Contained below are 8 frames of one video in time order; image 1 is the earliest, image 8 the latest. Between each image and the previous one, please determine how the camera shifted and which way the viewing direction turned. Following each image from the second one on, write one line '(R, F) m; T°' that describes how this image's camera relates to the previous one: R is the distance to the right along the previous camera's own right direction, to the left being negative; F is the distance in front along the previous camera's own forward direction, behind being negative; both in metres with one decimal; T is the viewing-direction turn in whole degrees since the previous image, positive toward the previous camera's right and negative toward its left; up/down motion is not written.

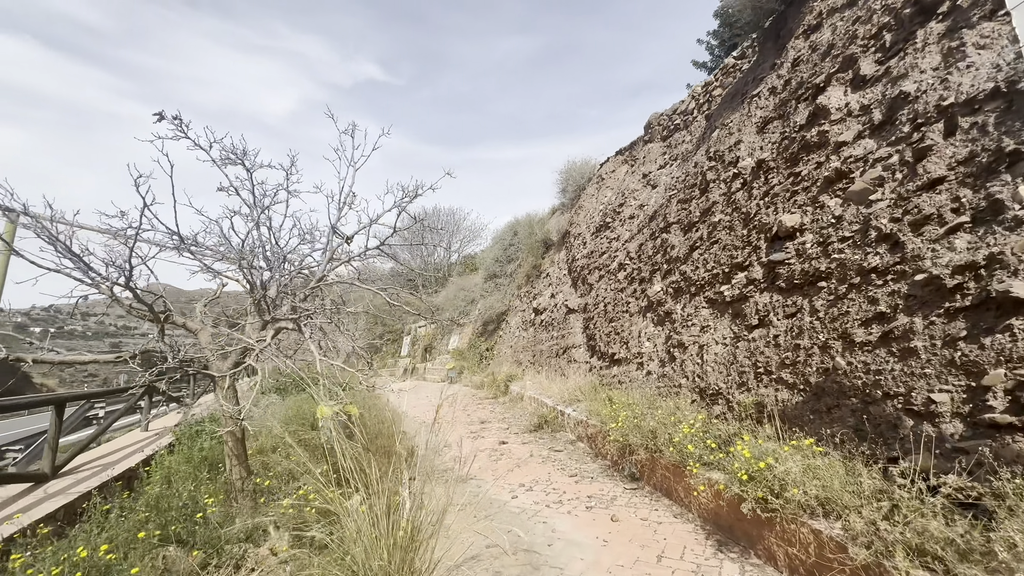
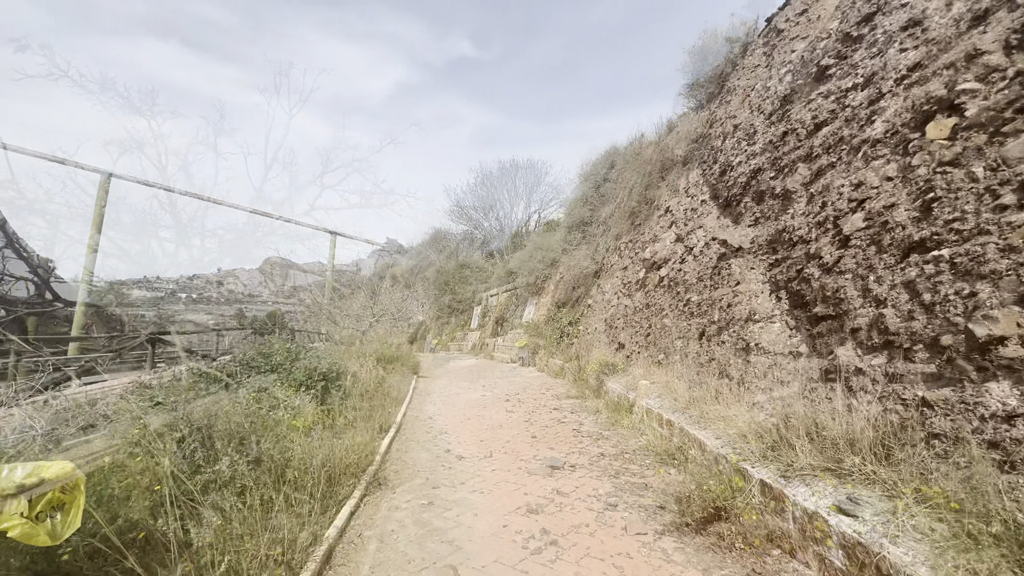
(0.0, +0.7) m; -2°
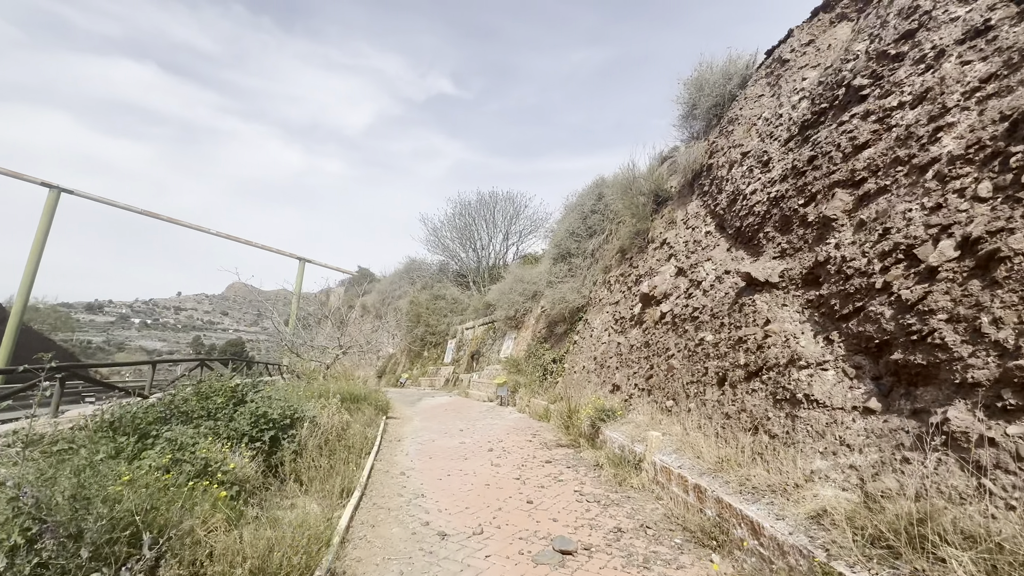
(-0.2, +0.7) m; +3°
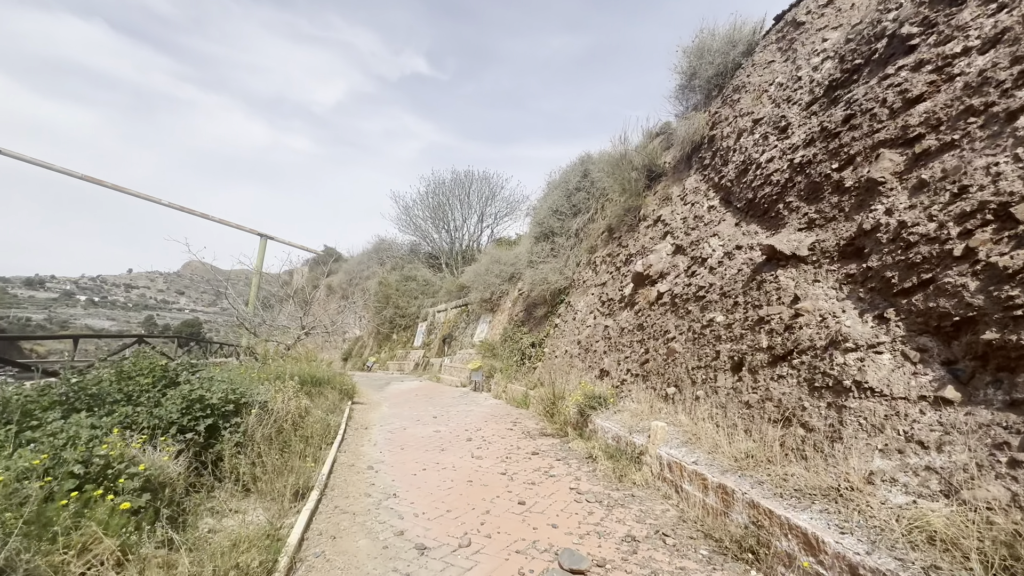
(-0.2, +0.6) m; +4°
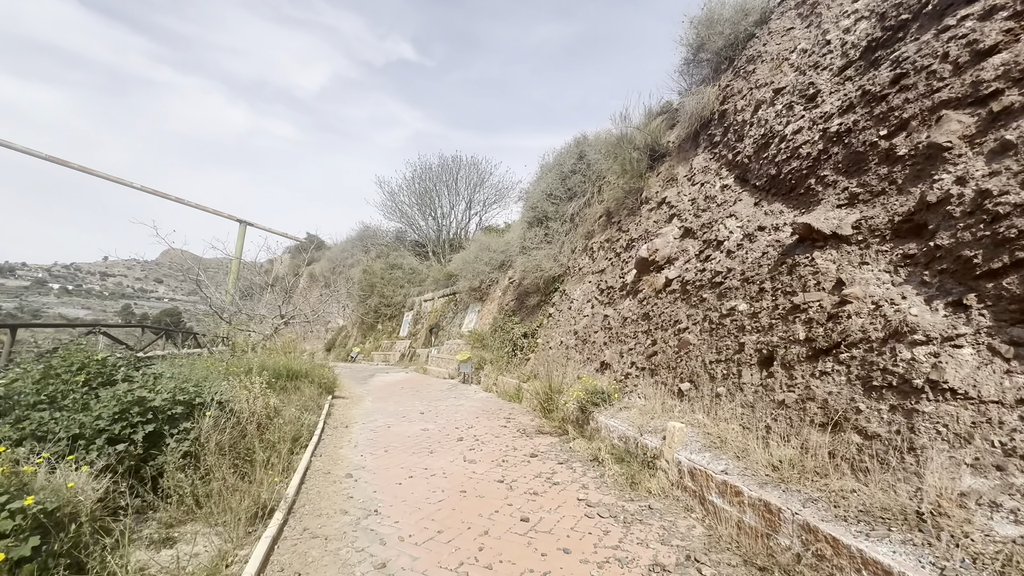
(-0.1, +0.5) m; +2°
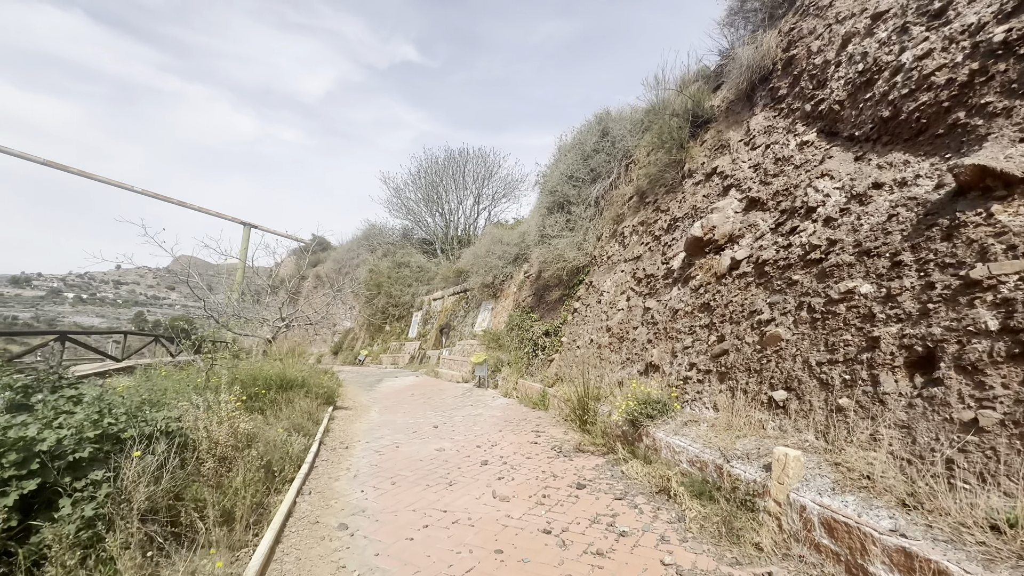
(-0.2, +1.0) m; -1°
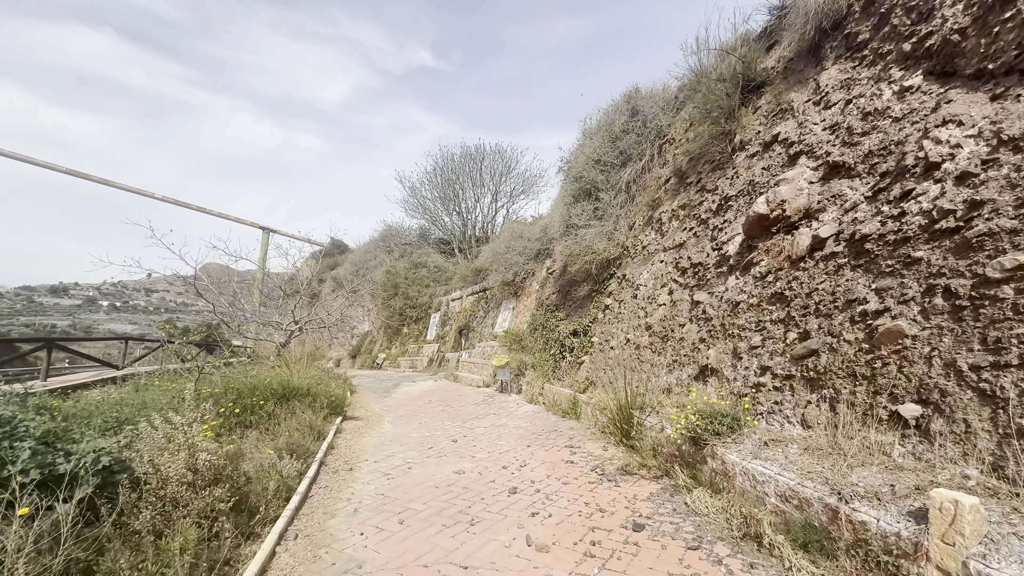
(-0.1, +0.7) m; -2°
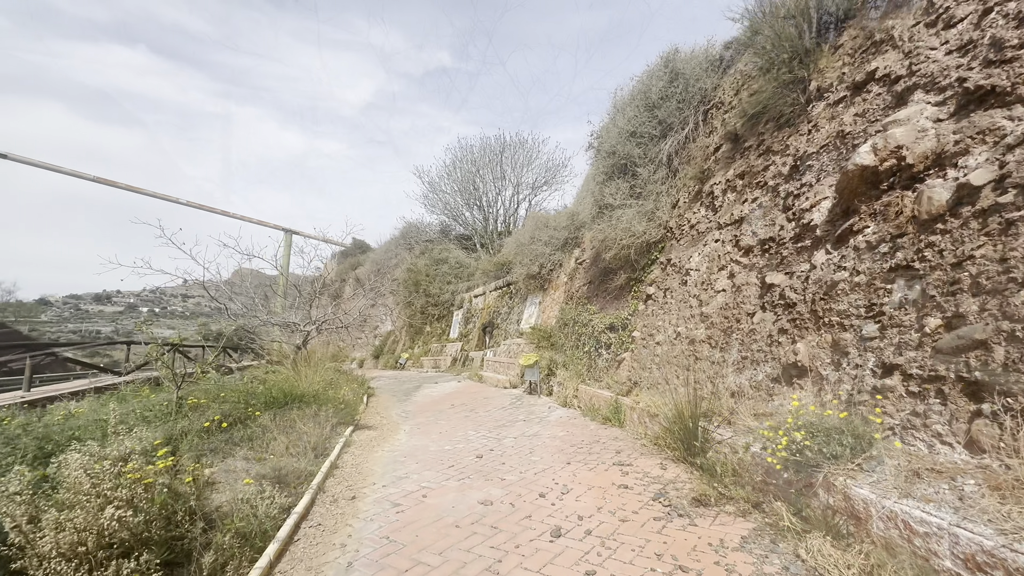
(-0.1, +0.8) m; -3°
